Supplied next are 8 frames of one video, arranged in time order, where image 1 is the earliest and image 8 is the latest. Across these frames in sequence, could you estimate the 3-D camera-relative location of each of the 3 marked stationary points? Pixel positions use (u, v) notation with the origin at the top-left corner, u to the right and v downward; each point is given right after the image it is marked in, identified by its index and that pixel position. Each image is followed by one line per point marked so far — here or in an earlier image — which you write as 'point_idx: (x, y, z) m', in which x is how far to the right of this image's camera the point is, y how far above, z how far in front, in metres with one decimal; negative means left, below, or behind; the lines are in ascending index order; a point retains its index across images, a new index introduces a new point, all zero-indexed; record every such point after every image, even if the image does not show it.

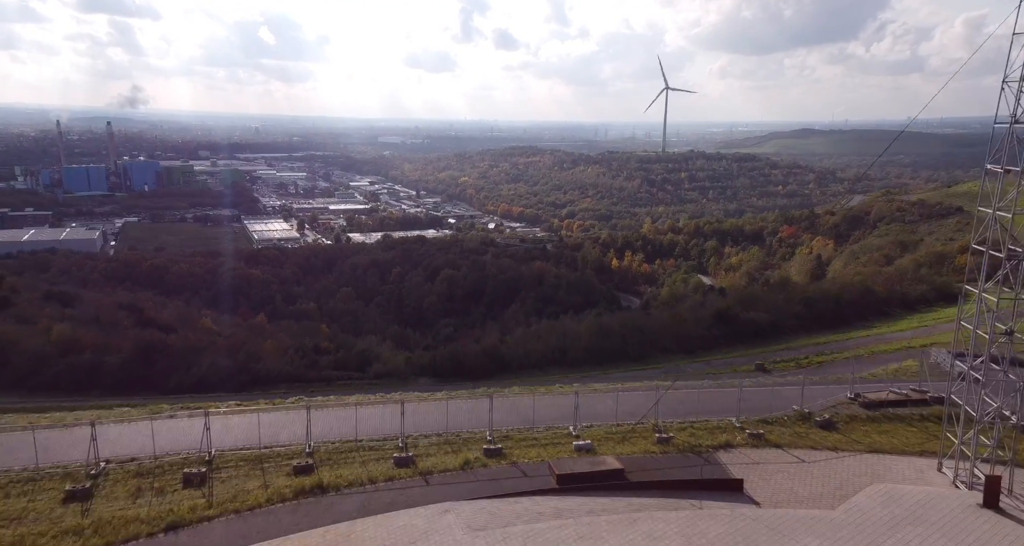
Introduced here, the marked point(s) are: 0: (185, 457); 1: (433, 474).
0: (-7.2, -3.4, +12.2) m
1: (-1.0, -3.5, +11.3) m
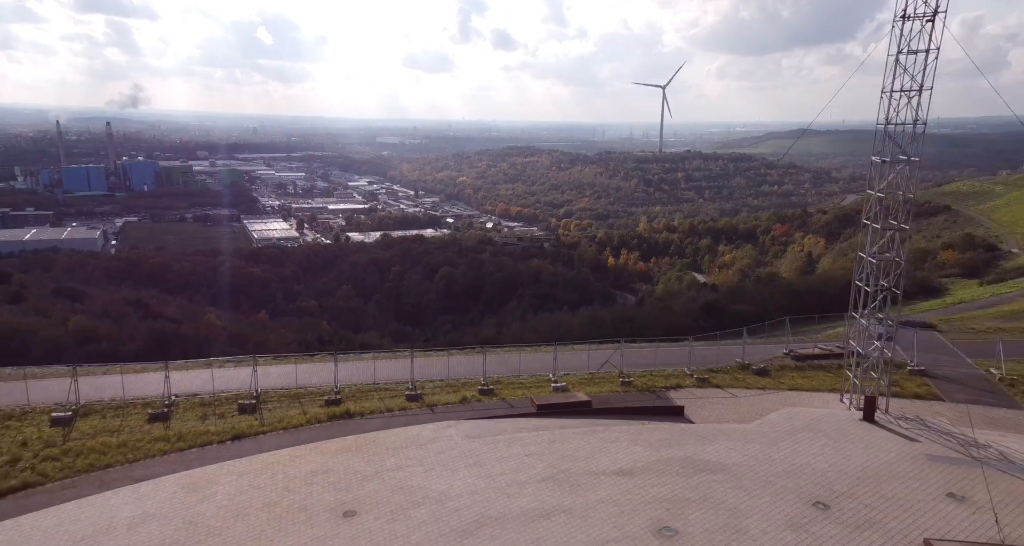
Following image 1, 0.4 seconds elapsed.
0: (-7.5, -2.7, +14.9) m
1: (-1.2, -2.8, +14.1) m
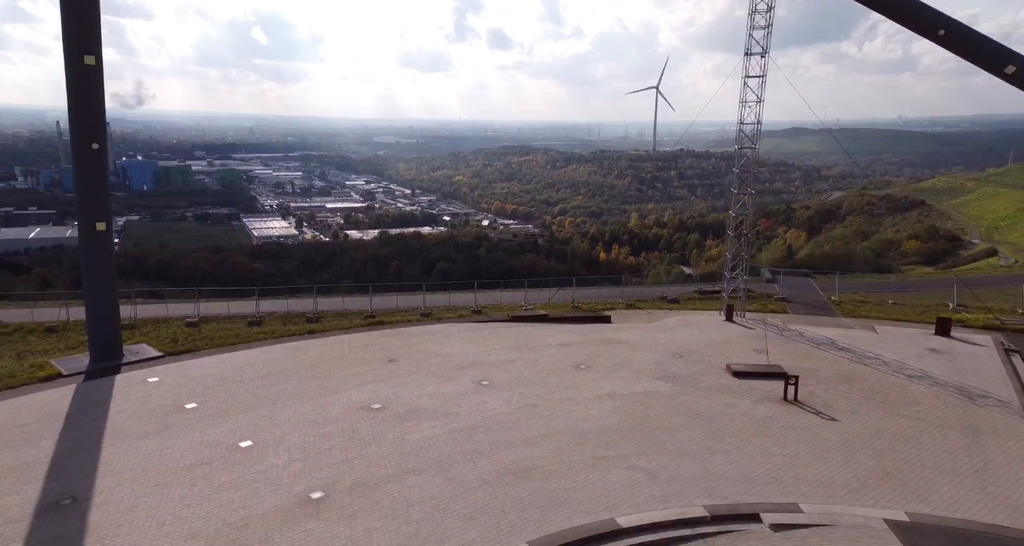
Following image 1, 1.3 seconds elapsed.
0: (-8.1, -1.3, +21.2) m
1: (-1.8, -1.4, +20.4) m
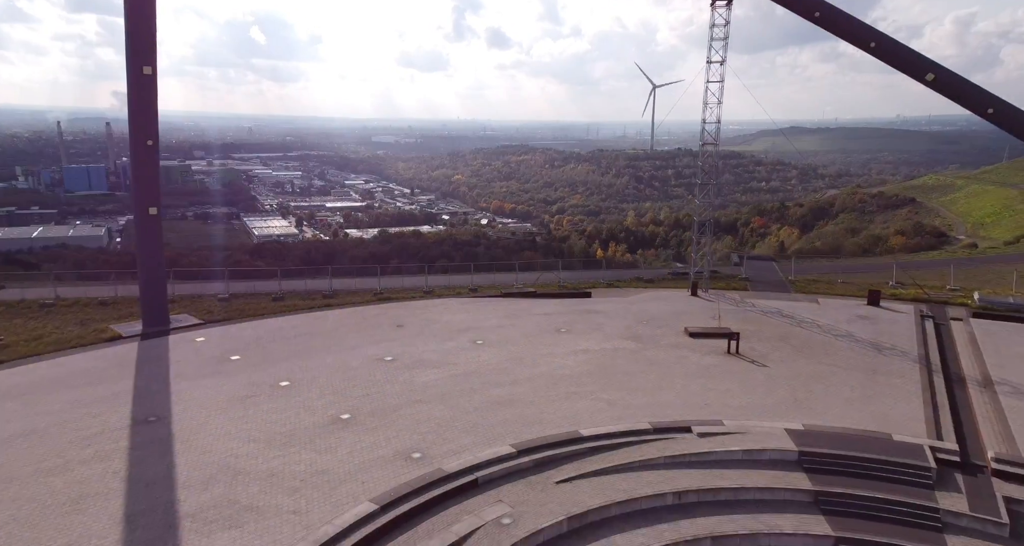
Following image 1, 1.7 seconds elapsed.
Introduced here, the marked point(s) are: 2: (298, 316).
0: (-8.4, -0.7, +23.9) m
1: (-2.1, -0.7, +23.0) m
2: (-6.9, -1.4, +19.9) m
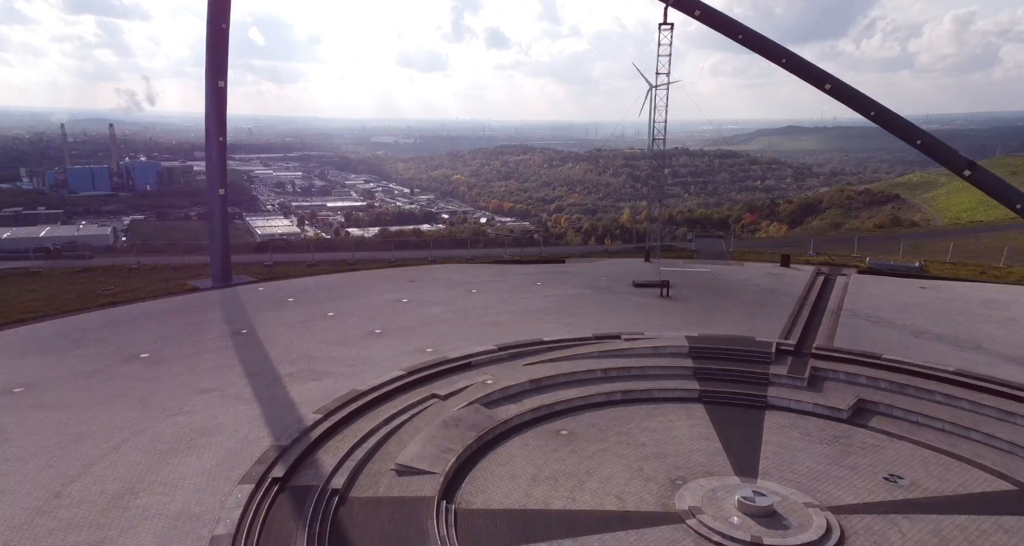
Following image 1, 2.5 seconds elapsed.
0: (-8.8, +0.5, +29.1) m
1: (-2.6, +0.5, +28.3) m
2: (-7.3, -0.2, +25.1) m
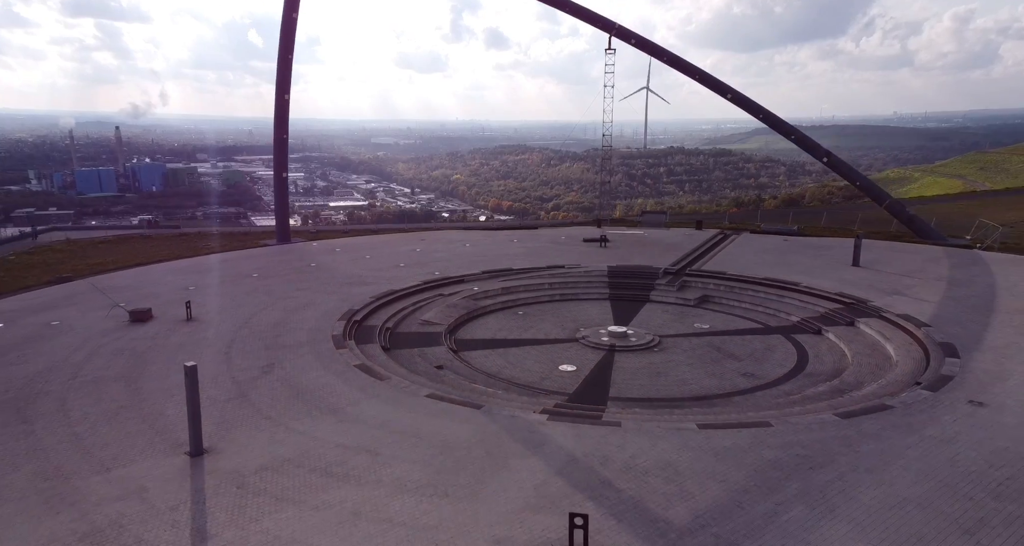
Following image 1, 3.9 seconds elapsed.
0: (-9.7, +2.4, +37.7) m
1: (-3.4, +2.5, +36.9) m
2: (-8.2, +1.8, +33.8) m
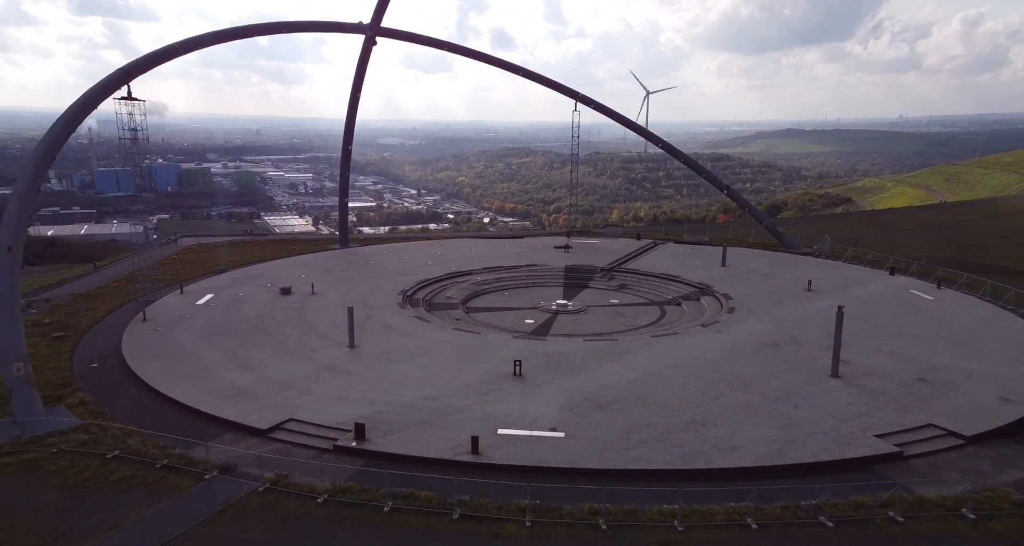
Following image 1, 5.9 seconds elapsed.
0: (-10.1, +2.8, +51.0) m
1: (-3.9, +2.7, +50.2) m
2: (-8.7, +2.1, +47.0) m
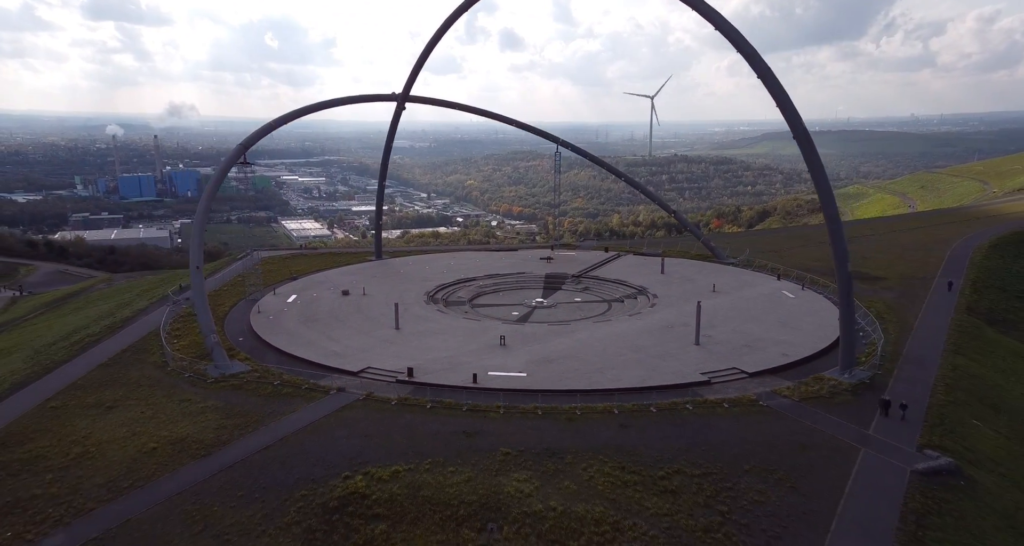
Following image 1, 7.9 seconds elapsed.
0: (-10.4, +2.3, +64.1) m
1: (-4.2, +2.2, +63.1) m
2: (-9.0, +1.6, +60.1) m
